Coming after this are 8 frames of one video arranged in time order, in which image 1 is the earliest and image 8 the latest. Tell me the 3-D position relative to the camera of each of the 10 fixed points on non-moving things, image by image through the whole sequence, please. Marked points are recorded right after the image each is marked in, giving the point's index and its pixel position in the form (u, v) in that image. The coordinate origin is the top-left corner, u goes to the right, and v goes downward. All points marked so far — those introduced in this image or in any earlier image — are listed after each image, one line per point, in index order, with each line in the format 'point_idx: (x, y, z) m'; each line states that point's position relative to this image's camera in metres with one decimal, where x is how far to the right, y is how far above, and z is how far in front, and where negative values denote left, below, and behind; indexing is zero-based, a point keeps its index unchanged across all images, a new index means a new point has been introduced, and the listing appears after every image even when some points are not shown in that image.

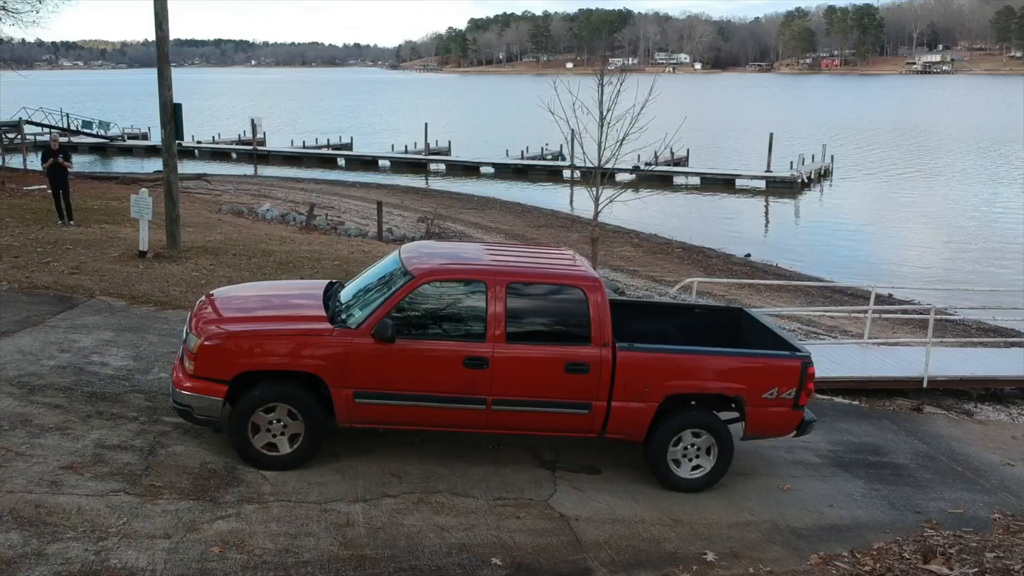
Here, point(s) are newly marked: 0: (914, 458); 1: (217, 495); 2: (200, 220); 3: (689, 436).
0: (+3.4, -1.4, +8.4) m
1: (-1.8, -1.3, +6.1) m
2: (-5.6, +1.2, +17.9) m
3: (+1.2, -1.0, +7.0) m
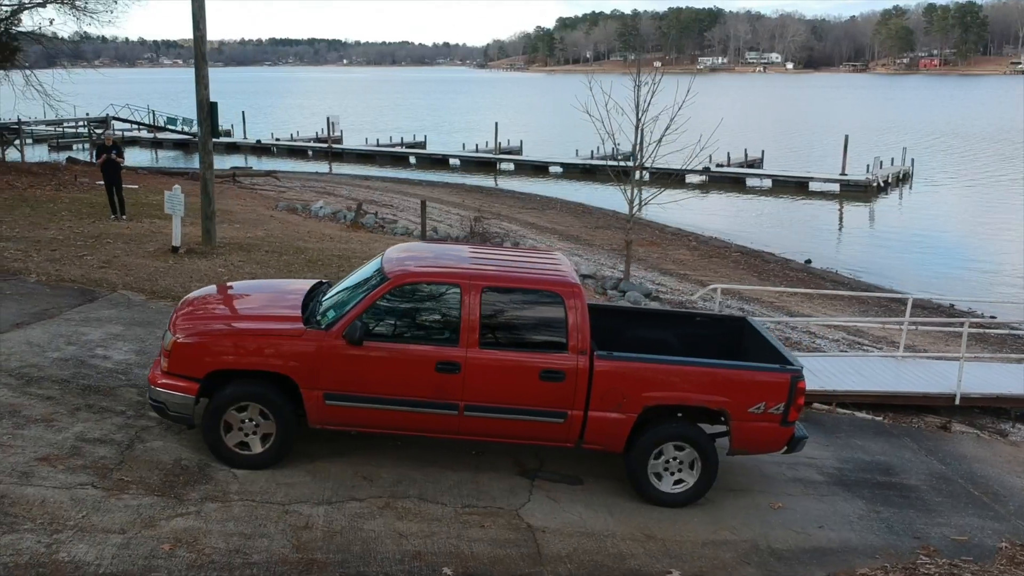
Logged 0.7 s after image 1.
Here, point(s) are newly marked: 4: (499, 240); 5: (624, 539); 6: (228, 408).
0: (+3.3, -1.5, +8.0) m
1: (-2.0, -1.3, +6.1) m
2: (-4.7, +1.3, +18.2) m
3: (+1.1, -1.1, +6.7) m
4: (-0.3, +0.9, +17.3) m
5: (+0.7, -1.6, +6.2) m
6: (-1.8, -0.8, +6.4) m
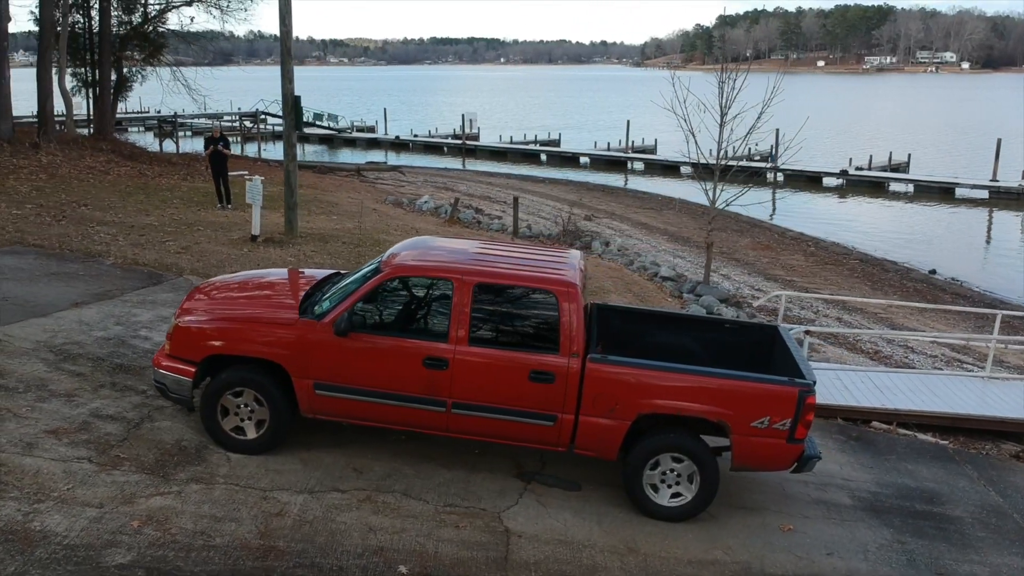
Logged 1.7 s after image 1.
0: (+3.4, -1.6, +7.3) m
1: (-2.2, -1.2, +6.3) m
2: (-2.9, +1.5, +18.6) m
3: (+1.0, -1.1, +6.4) m
4: (+1.3, +0.9, +17.1) m
5: (+0.5, -1.6, +6.0) m
6: (-1.9, -0.7, +6.6) m
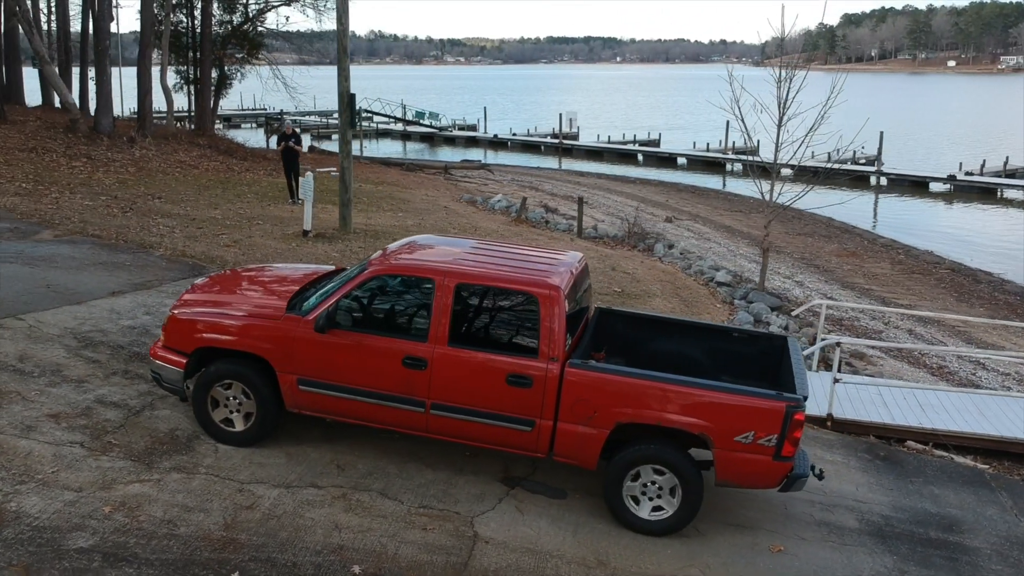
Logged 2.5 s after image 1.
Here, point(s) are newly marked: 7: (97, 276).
0: (+3.3, -1.7, +6.8) m
1: (-2.3, -1.1, +6.5) m
2: (-1.6, +1.6, +18.8) m
3: (+0.9, -1.1, +6.2) m
4: (+2.5, +0.8, +16.7) m
5: (+0.3, -1.6, +5.8) m
6: (-2.0, -0.6, +6.7) m
7: (-4.1, +0.1, +9.9) m
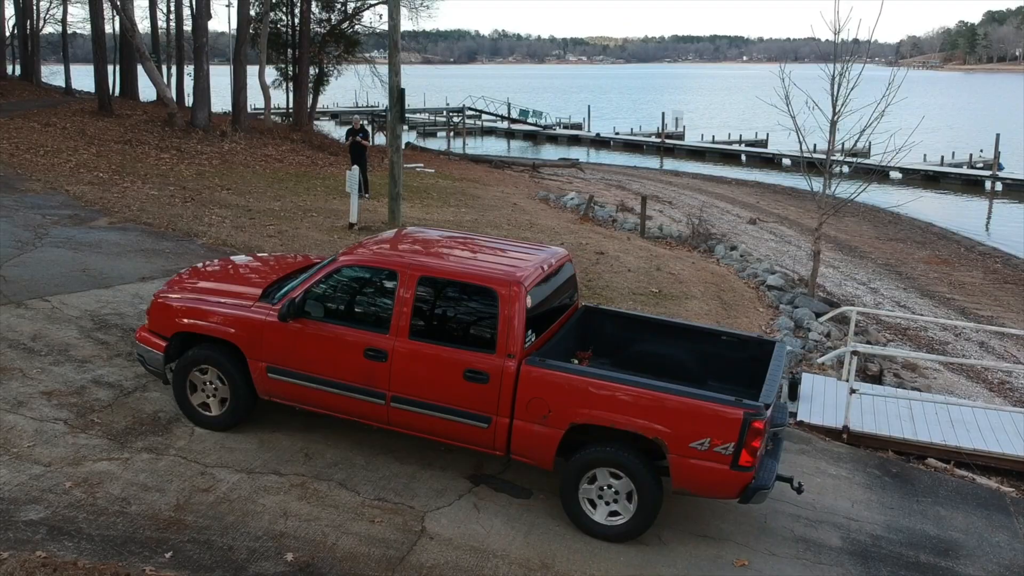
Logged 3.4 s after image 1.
0: (+3.0, -1.8, +6.3) m
1: (-2.5, -1.0, +6.6) m
2: (-0.3, +1.6, +18.8) m
3: (+0.6, -1.1, +6.0) m
4: (+3.5, +0.8, +16.3) m
5: (0.0, -1.6, +5.7) m
6: (-2.2, -0.5, +6.8) m
7: (-3.9, +0.3, +10.3) m
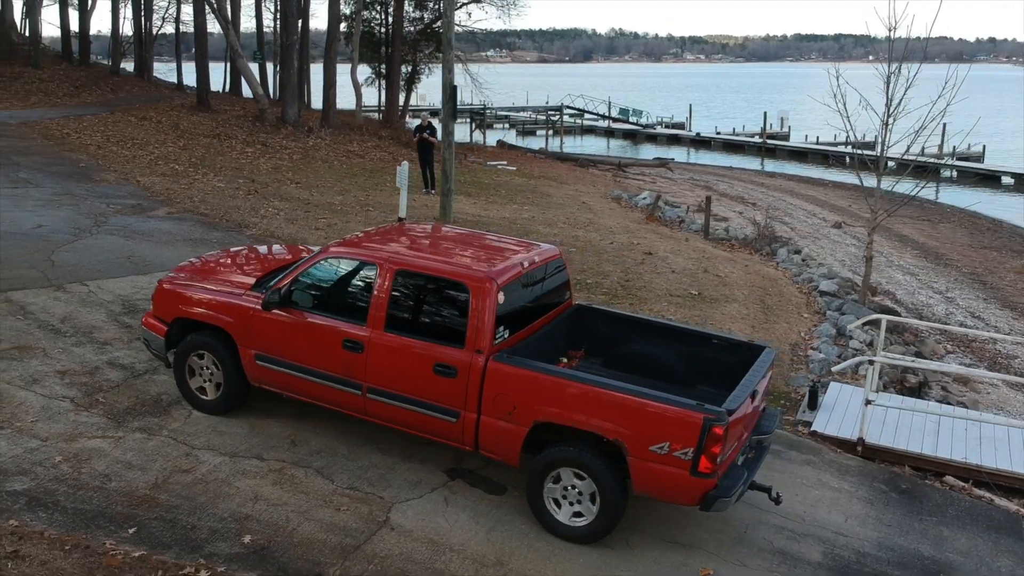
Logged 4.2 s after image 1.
0: (+2.8, -1.9, +6.0) m
1: (-2.7, -0.9, +6.9) m
2: (+1.0, +1.7, +18.7) m
3: (+0.3, -1.1, +6.0) m
4: (+4.4, +0.7, +15.8) m
5: (-0.3, -1.6, +5.7) m
6: (-2.3, -0.5, +7.1) m
7: (-3.6, +0.4, +10.7) m
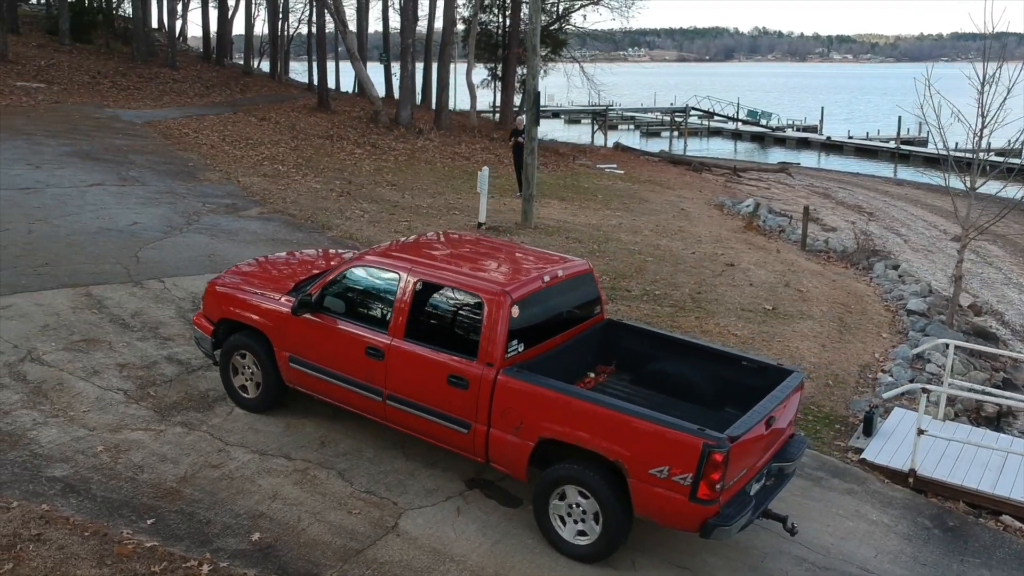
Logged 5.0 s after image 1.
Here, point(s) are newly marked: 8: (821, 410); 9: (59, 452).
0: (+2.8, -2.0, +5.6) m
1: (-2.5, -0.9, +7.3) m
2: (+2.8, +1.5, +18.5) m
3: (+0.4, -1.2, +5.9) m
4: (+5.8, +0.5, +15.1) m
5: (-0.3, -1.6, +5.8) m
6: (-2.1, -0.5, +7.4) m
7: (-2.8, +0.4, +11.1) m
8: (+2.6, -1.1, +8.6) m
9: (-3.0, -1.1, +6.6) m
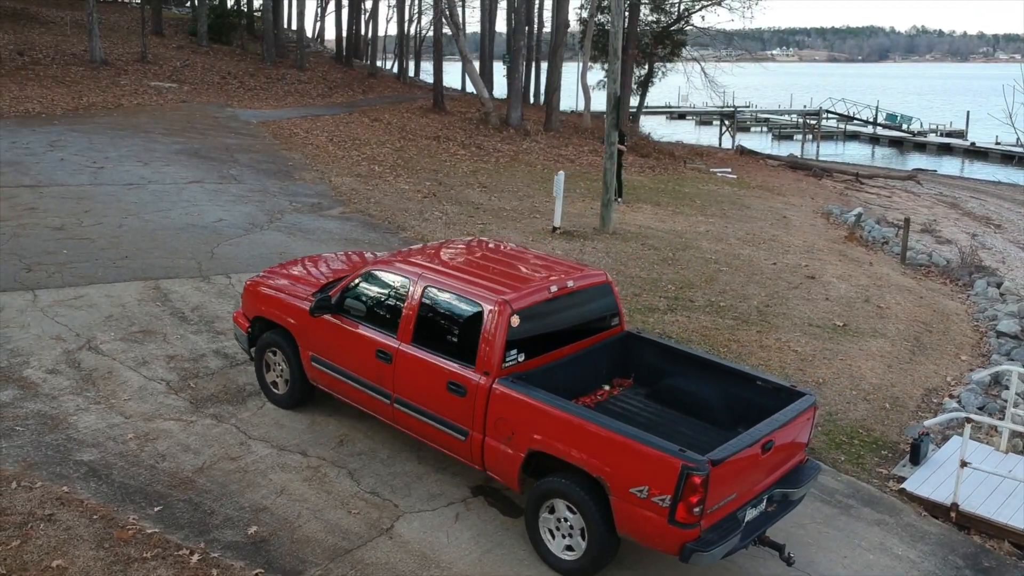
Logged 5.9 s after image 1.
0: (+2.6, -2.2, +5.2) m
1: (-2.3, -0.9, +7.6) m
2: (+4.6, +1.3, +17.9) m
3: (+0.3, -1.3, +5.9) m
4: (+7.0, +0.2, +14.2) m
5: (-0.4, -1.7, +5.8) m
6: (-1.9, -0.5, +7.6) m
7: (-2.1, +0.5, +11.4) m
8: (+2.9, -1.2, +8.1) m
9: (-3.0, -1.1, +7.0) m
